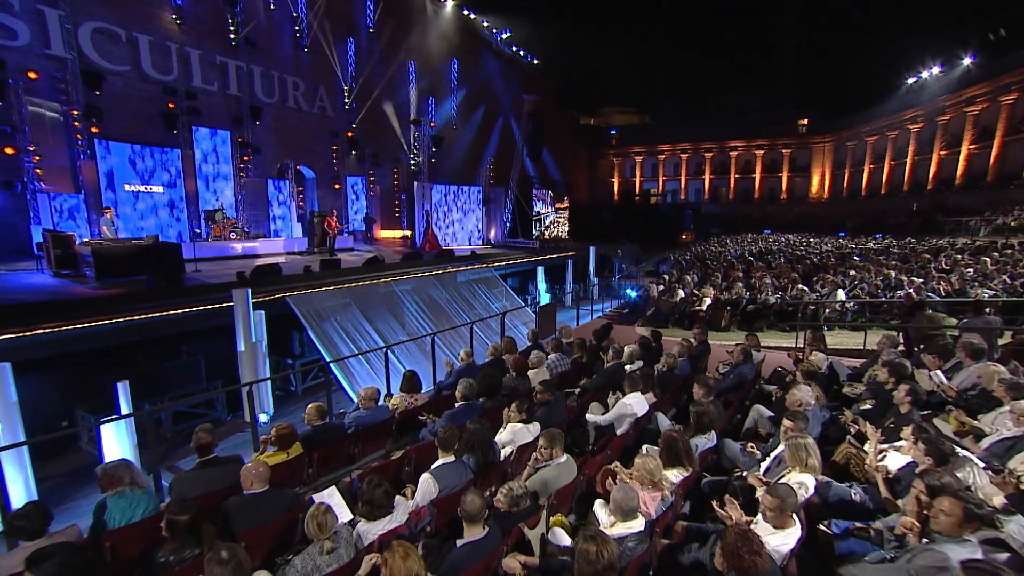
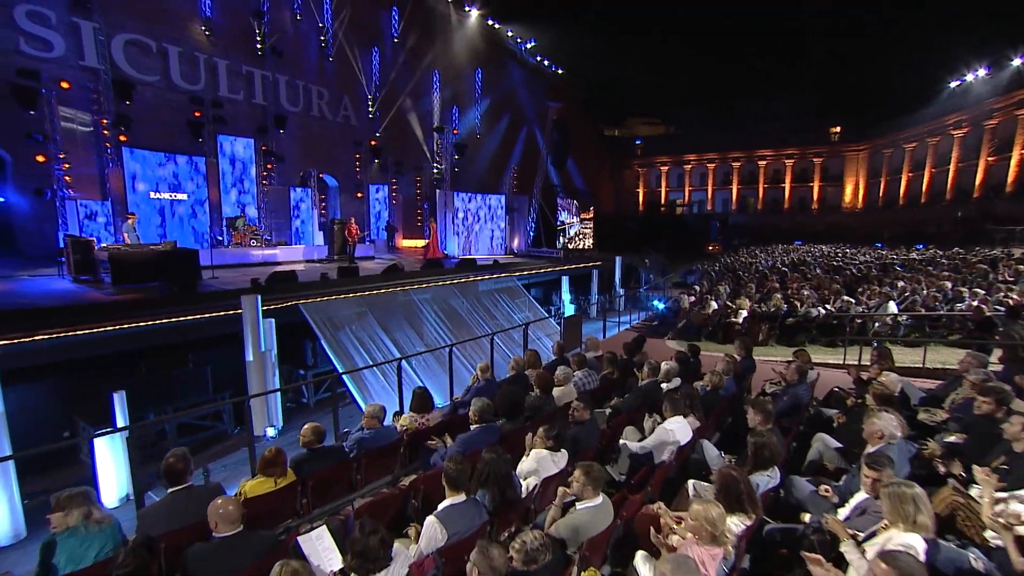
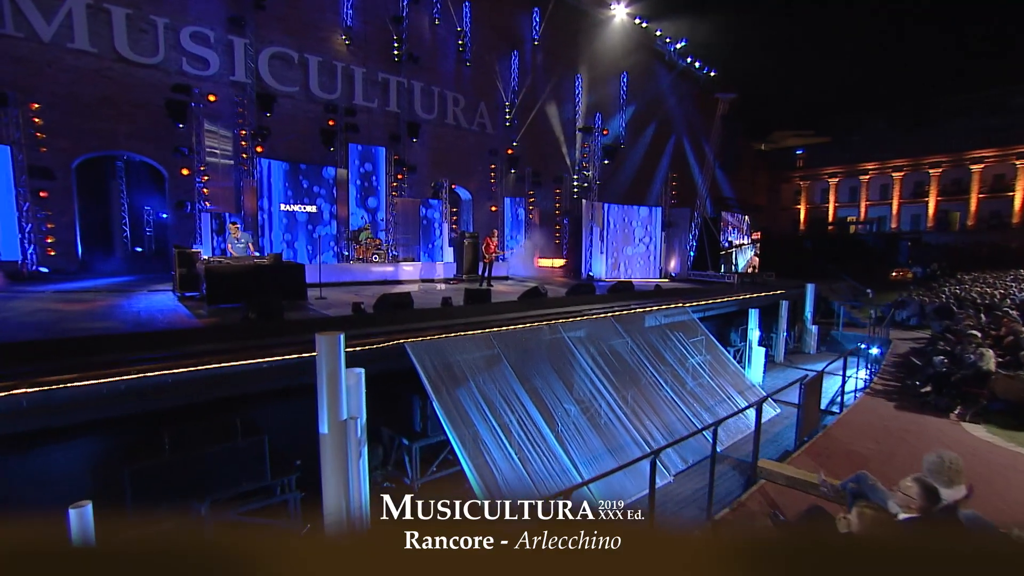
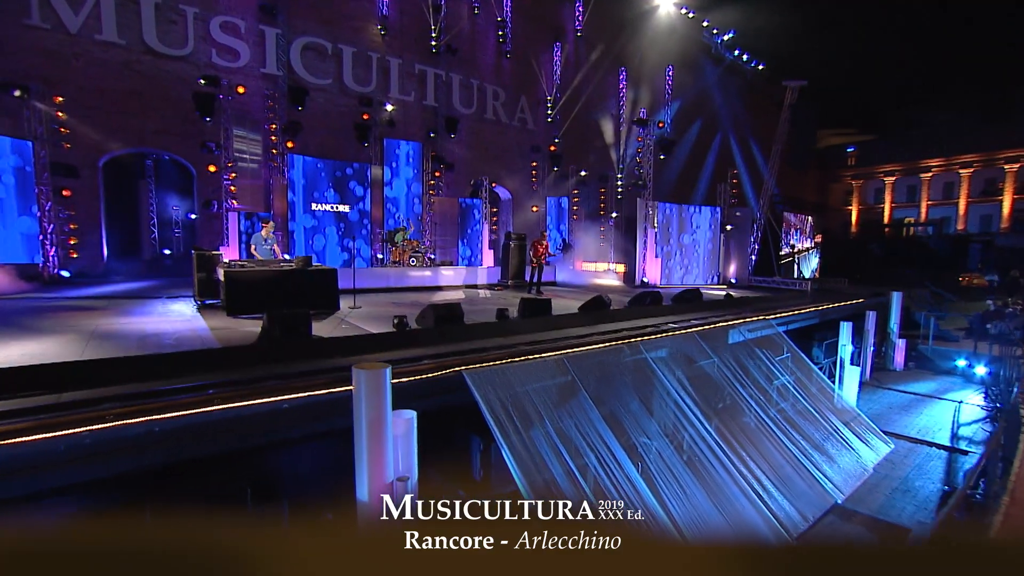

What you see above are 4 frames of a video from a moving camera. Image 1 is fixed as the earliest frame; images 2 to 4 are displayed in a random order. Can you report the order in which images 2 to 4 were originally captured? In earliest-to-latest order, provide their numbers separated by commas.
2, 3, 4
